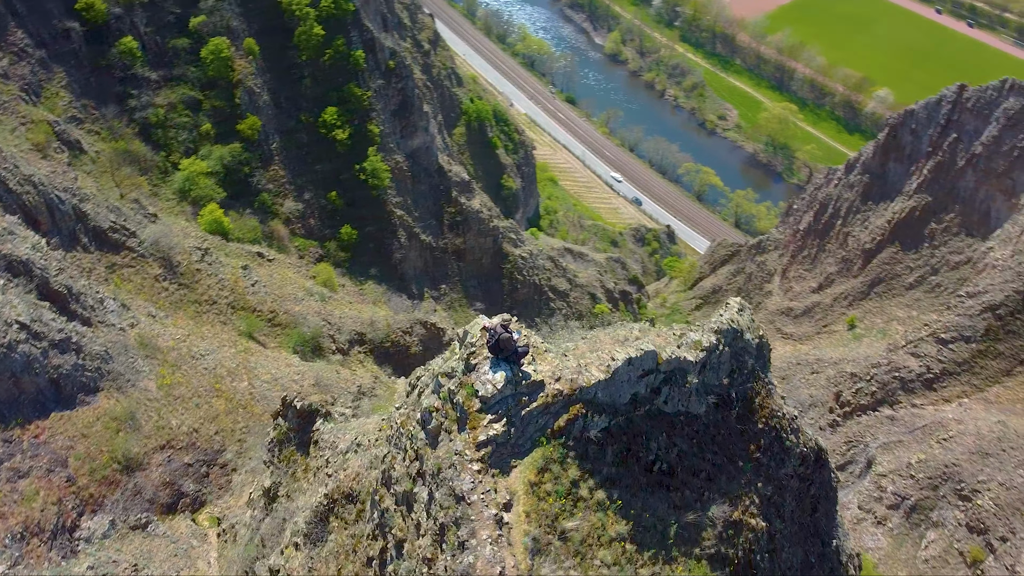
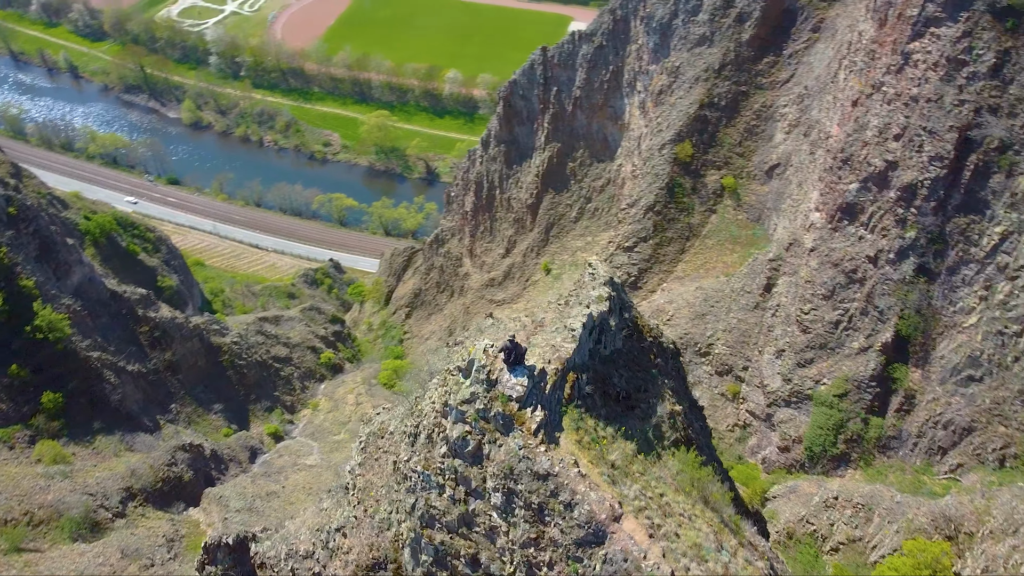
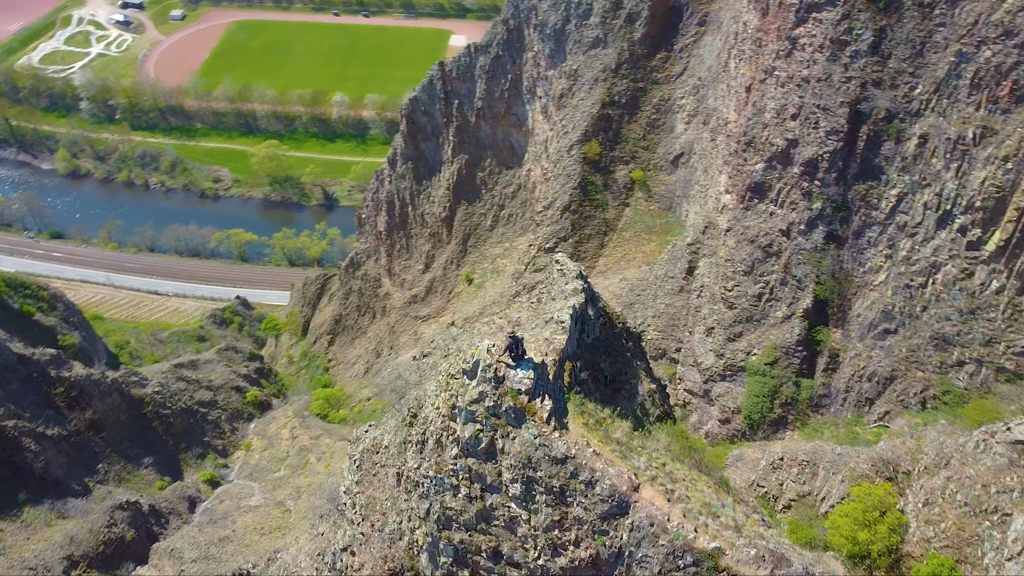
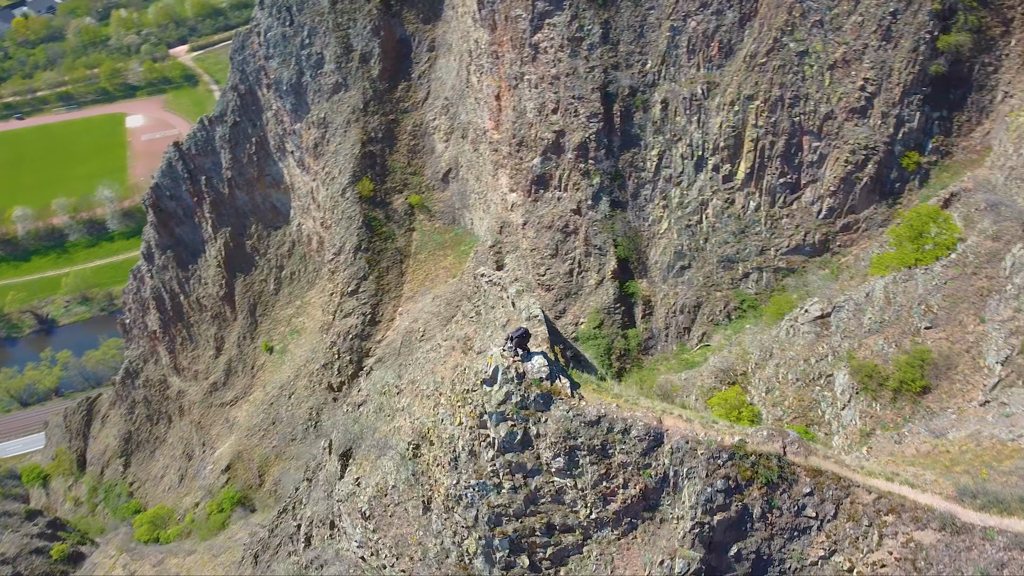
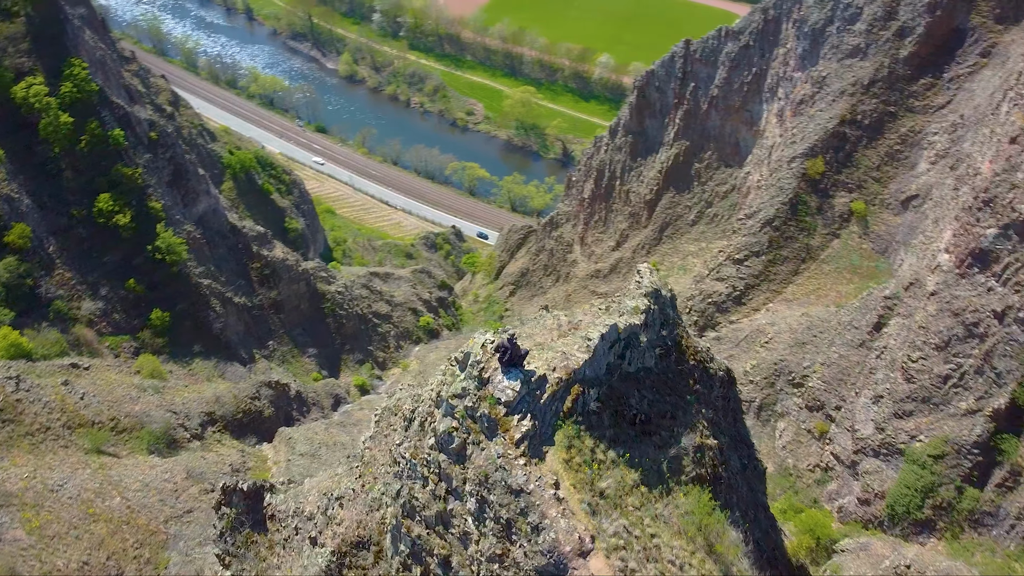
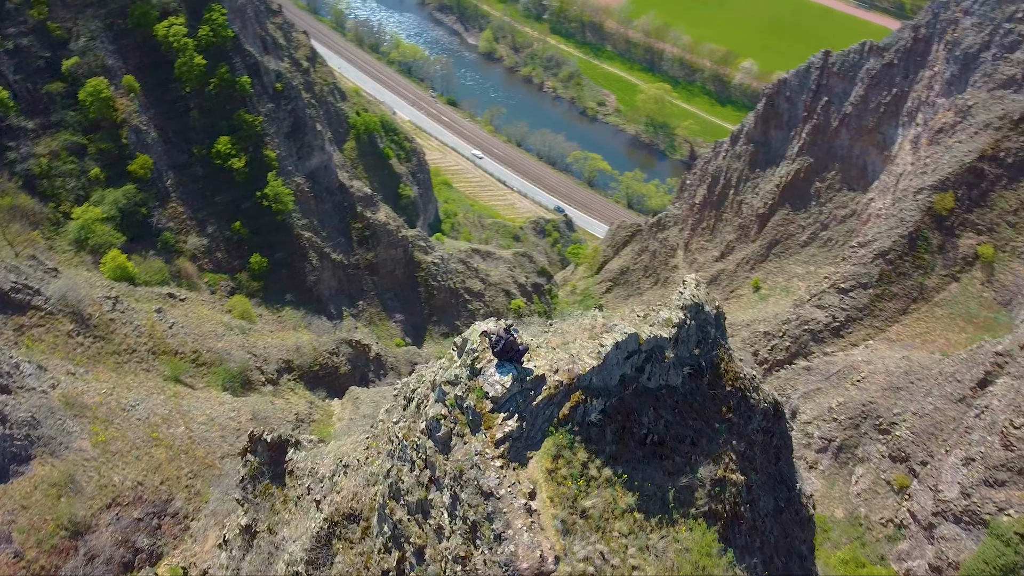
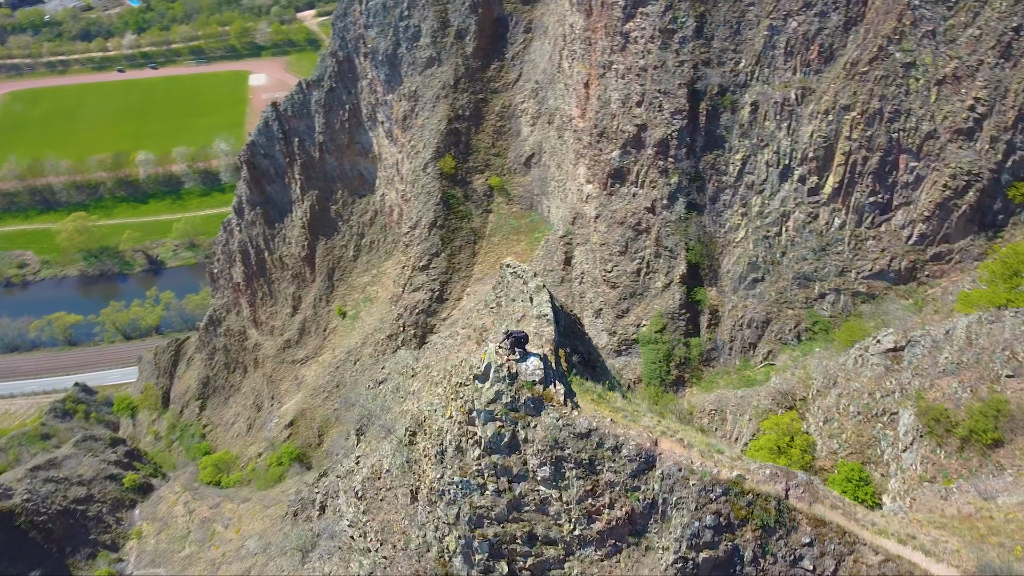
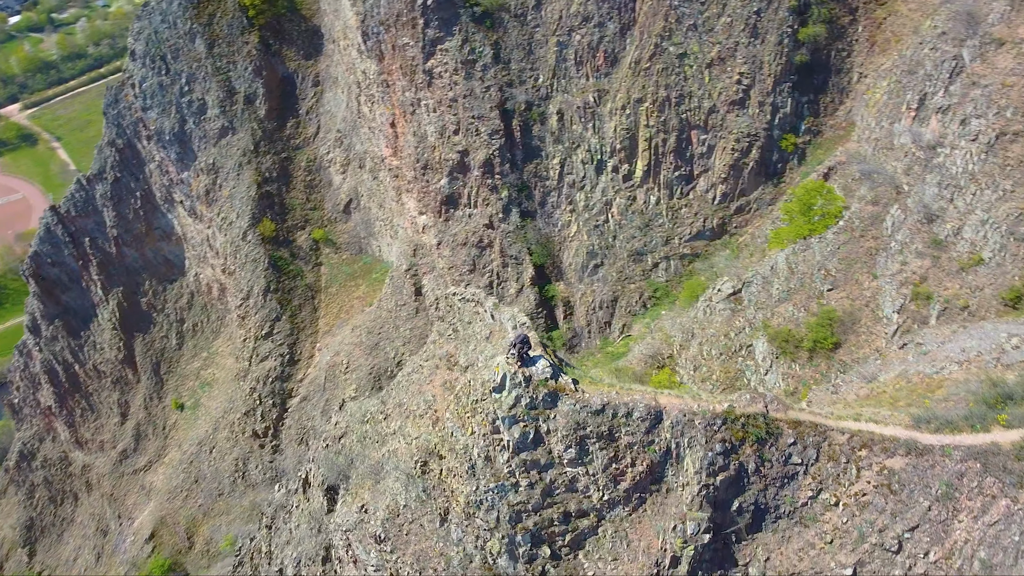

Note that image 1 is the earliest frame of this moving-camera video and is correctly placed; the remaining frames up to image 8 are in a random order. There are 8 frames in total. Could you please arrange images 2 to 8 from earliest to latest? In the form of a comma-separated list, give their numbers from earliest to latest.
6, 5, 2, 3, 7, 4, 8
